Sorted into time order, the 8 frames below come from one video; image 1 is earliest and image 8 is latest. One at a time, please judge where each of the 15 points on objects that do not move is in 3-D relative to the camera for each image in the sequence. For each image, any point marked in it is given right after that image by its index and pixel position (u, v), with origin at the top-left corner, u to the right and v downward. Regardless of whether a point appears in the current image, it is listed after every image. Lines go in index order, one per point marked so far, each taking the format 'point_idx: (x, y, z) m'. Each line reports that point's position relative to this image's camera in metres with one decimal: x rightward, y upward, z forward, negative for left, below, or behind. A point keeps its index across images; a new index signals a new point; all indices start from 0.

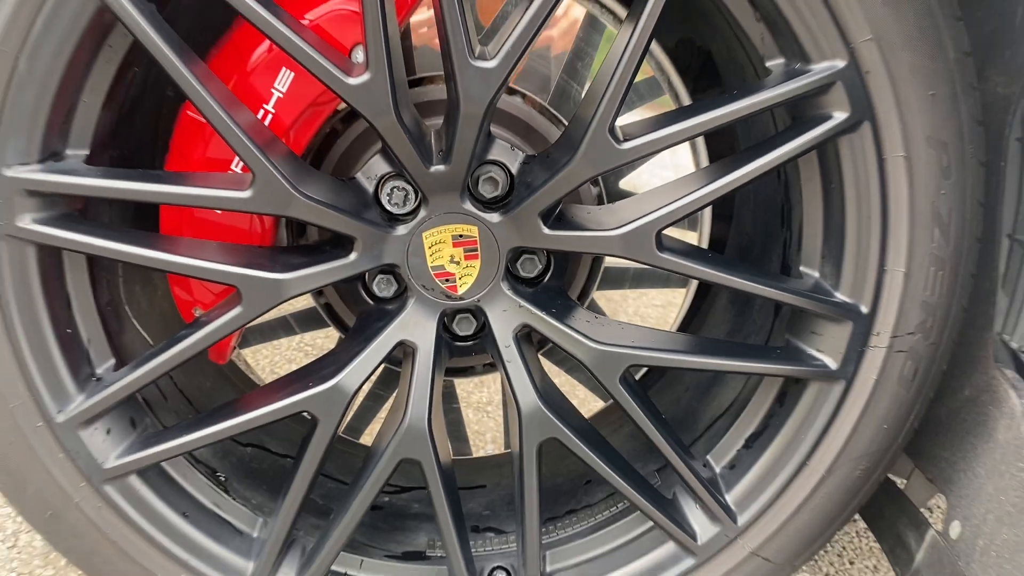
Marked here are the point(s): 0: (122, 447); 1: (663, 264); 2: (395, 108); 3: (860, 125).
0: (-0.3, -0.1, +0.7) m
1: (+0.1, 0.0, +0.6) m
2: (-0.1, +0.1, +0.6) m
3: (+0.2, +0.1, +0.6) m
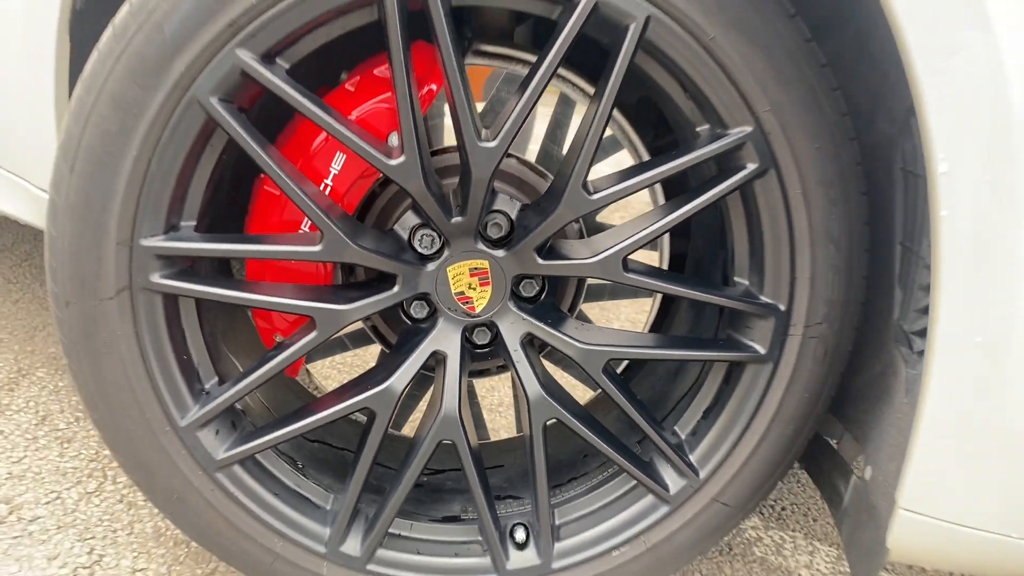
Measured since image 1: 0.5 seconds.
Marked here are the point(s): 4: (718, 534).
0: (-0.3, -0.1, +0.9) m
1: (+0.1, 0.0, +0.8) m
2: (-0.1, +0.1, +0.8) m
3: (+0.2, +0.1, +0.8) m
4: (+0.2, -0.3, +0.9) m
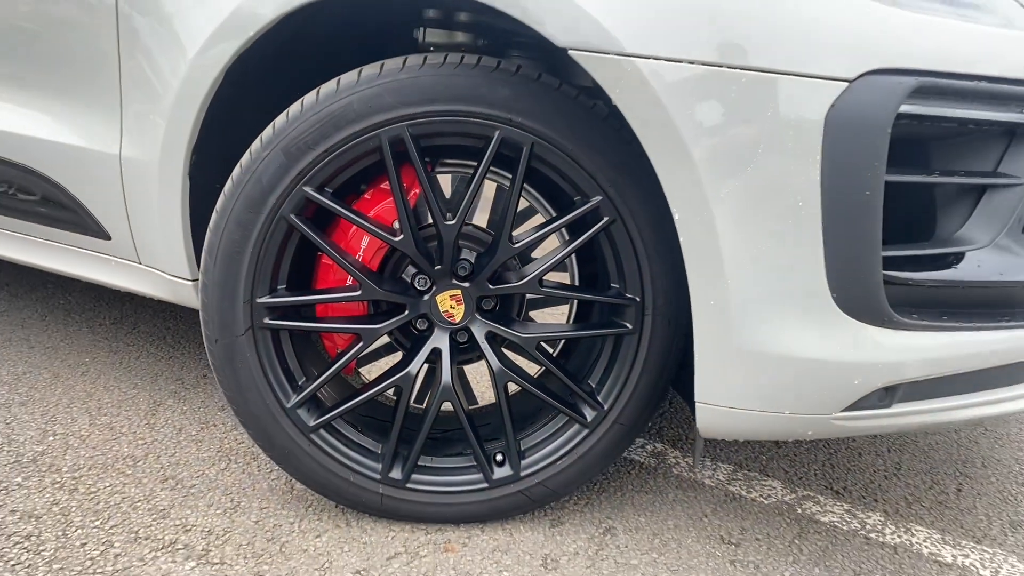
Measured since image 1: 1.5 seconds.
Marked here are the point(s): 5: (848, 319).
0: (-0.3, -0.2, +1.5) m
1: (+0.1, 0.0, +1.4) m
2: (-0.2, +0.1, +1.4) m
3: (+0.2, +0.1, +1.4) m
4: (+0.2, -0.3, +1.5) m
5: (+0.5, 0.0, +1.3) m
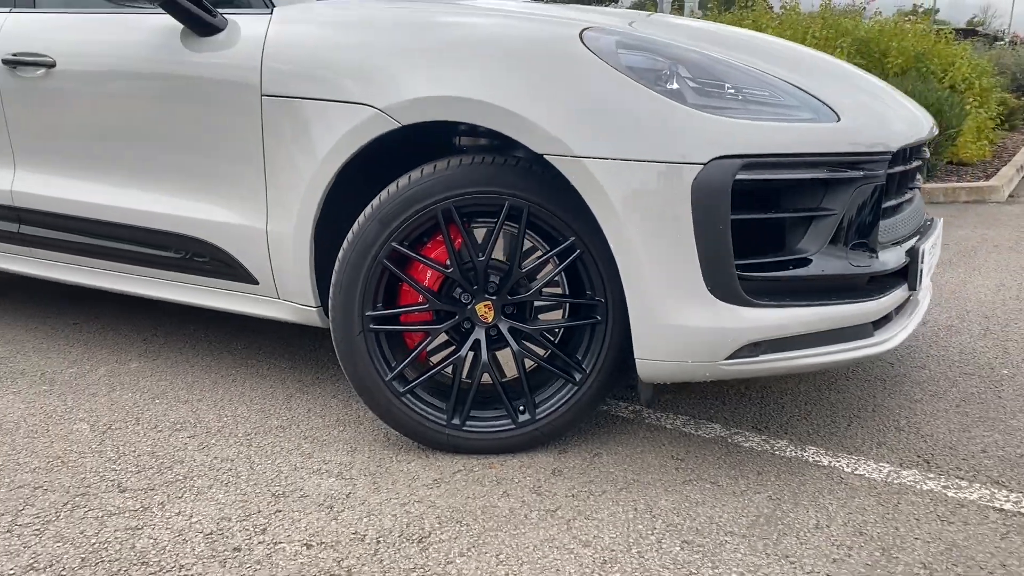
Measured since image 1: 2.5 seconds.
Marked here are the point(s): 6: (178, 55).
0: (-0.3, -0.3, +2.3) m
1: (+0.1, 0.0, +2.3) m
2: (-0.1, 0.0, +2.3) m
3: (+0.2, +0.1, +2.2) m
4: (+0.2, -0.3, +2.3) m
5: (+0.5, 0.0, +2.1) m
6: (-1.0, +0.7, +2.6) m
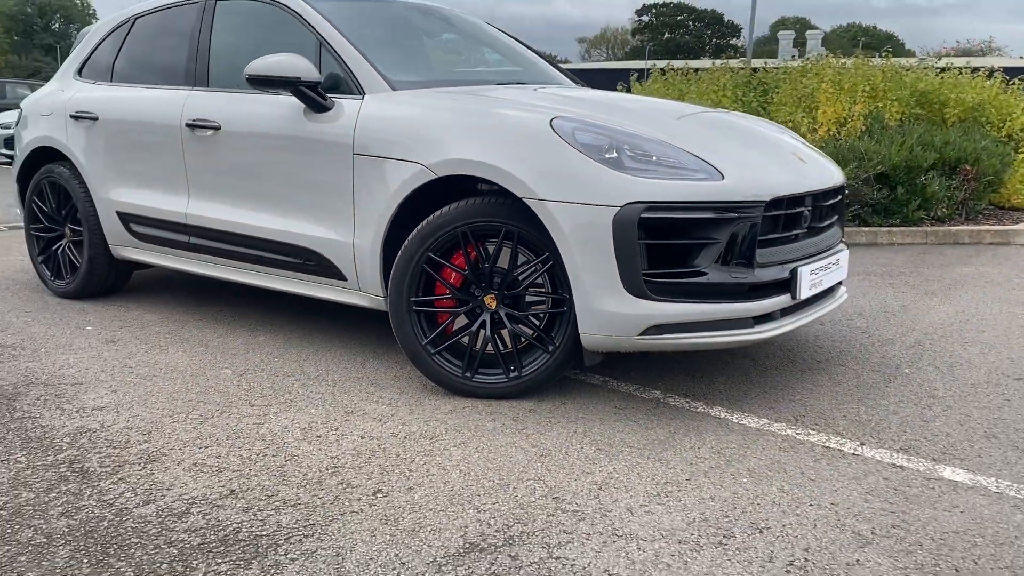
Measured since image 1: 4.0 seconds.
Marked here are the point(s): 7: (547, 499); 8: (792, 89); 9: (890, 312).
0: (-0.3, -0.2, +3.5) m
1: (+0.1, 0.0, +3.4) m
2: (-0.1, 0.0, +3.4) m
3: (+0.2, +0.1, +3.3) m
4: (+0.2, -0.3, +3.4) m
5: (+0.4, 0.0, +3.1) m
6: (-0.9, +0.7, +3.9) m
7: (+0.1, -0.6, +2.6) m
8: (+3.1, +2.2, +9.9) m
9: (+2.2, -0.1, +5.1) m
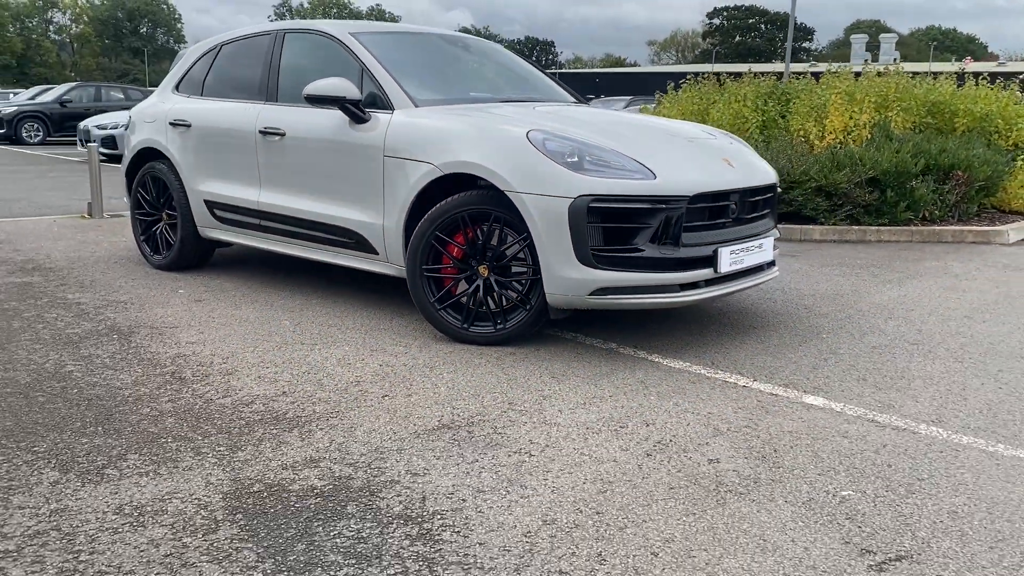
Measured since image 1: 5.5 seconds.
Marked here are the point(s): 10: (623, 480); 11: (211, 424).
0: (-0.4, -0.1, +4.6) m
1: (0.0, +0.1, +4.4) m
2: (-0.2, +0.2, +4.5) m
3: (+0.1, +0.2, +4.4) m
4: (+0.1, -0.2, +4.4) m
5: (+0.3, +0.1, +4.2) m
6: (-0.9, +0.9, +5.0) m
7: (0.0, -0.5, +3.7) m
8: (+3.6, +2.3, +10.7) m
9: (+2.2, 0.0, +6.0) m
10: (+0.4, -0.6, +2.9) m
11: (-1.2, -0.5, +3.4) m
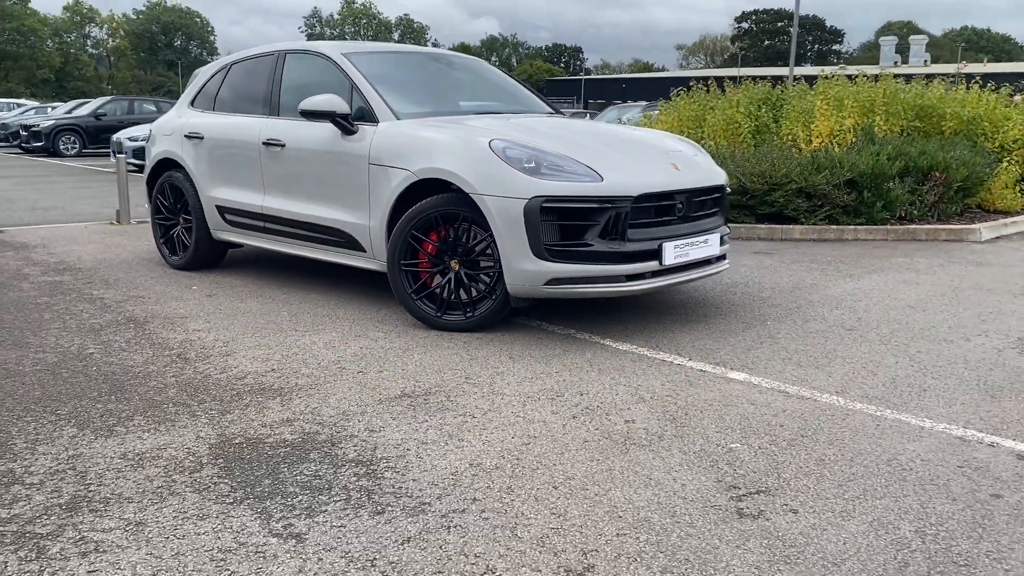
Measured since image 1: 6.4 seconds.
0: (-0.6, 0.0, +5.1) m
1: (-0.2, +0.2, +5.0) m
2: (-0.4, +0.2, +5.0) m
3: (-0.1, +0.3, +4.9) m
4: (0.0, -0.1, +5.0) m
5: (+0.1, +0.1, +4.7) m
6: (-1.1, +0.9, +5.6) m
7: (-0.2, -0.4, +4.2) m
8: (+3.6, +2.3, +11.1) m
9: (+2.1, 0.0, +6.4) m
10: (+0.1, -0.6, +3.5) m
11: (-1.4, -0.5, +4.0) m
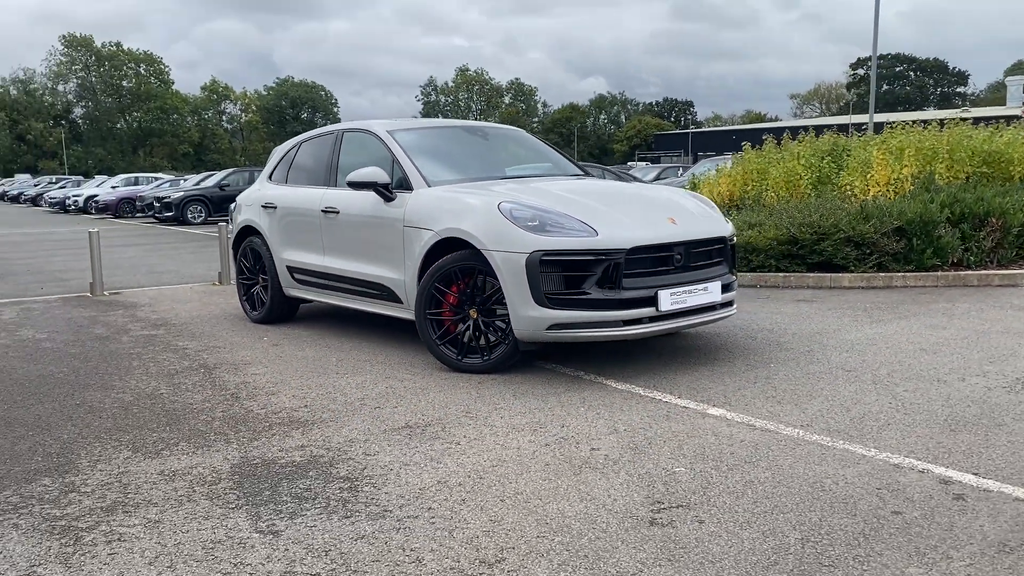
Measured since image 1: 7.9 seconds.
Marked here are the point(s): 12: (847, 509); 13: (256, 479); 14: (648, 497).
0: (-0.5, -0.4, +5.7) m
1: (-0.1, -0.1, +5.5) m
2: (-0.3, -0.1, +5.6) m
3: (0.0, 0.0, +5.5) m
4: (0.0, -0.4, +5.5) m
5: (+0.2, -0.1, +5.2) m
6: (-0.9, +0.6, +6.3) m
7: (-0.3, -0.7, +4.8) m
8: (+4.4, +1.7, +11.3) m
9: (+2.3, -0.3, +6.7) m
10: (0.0, -0.8, +4.0) m
11: (-1.4, -0.7, +4.7) m
12: (+1.2, -0.8, +3.3) m
13: (-1.1, -0.8, +3.8) m
14: (+0.5, -0.8, +3.5) m
